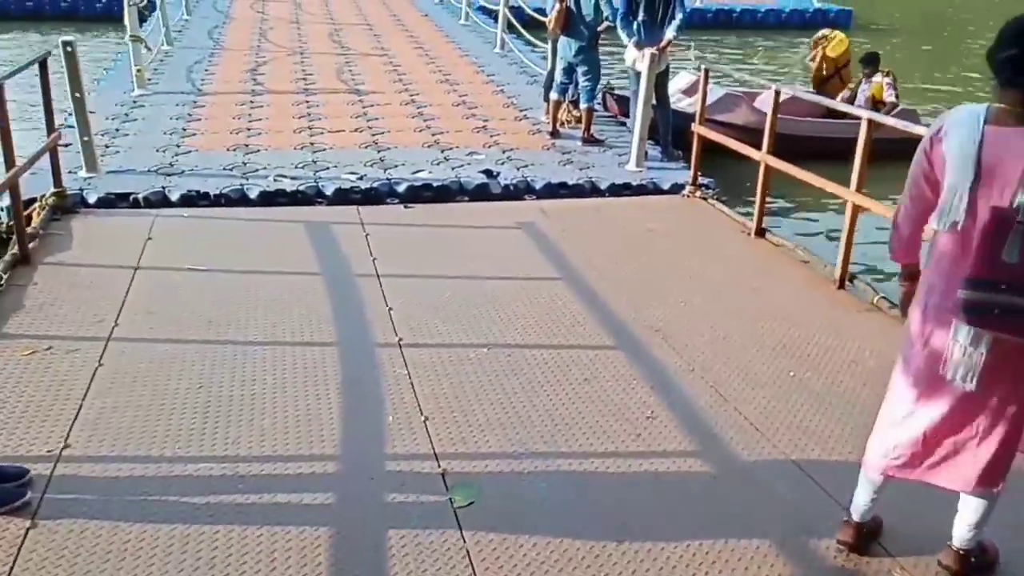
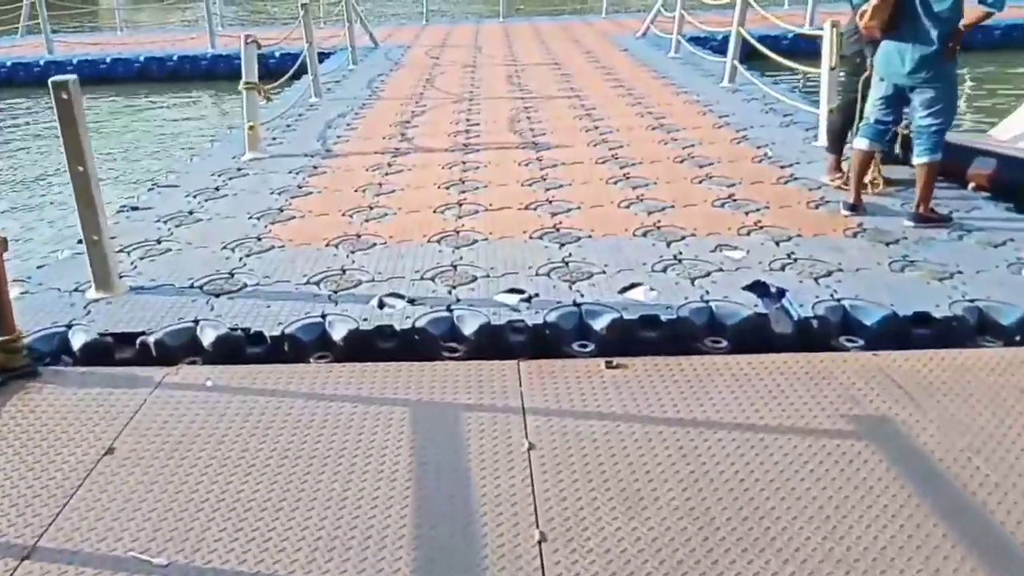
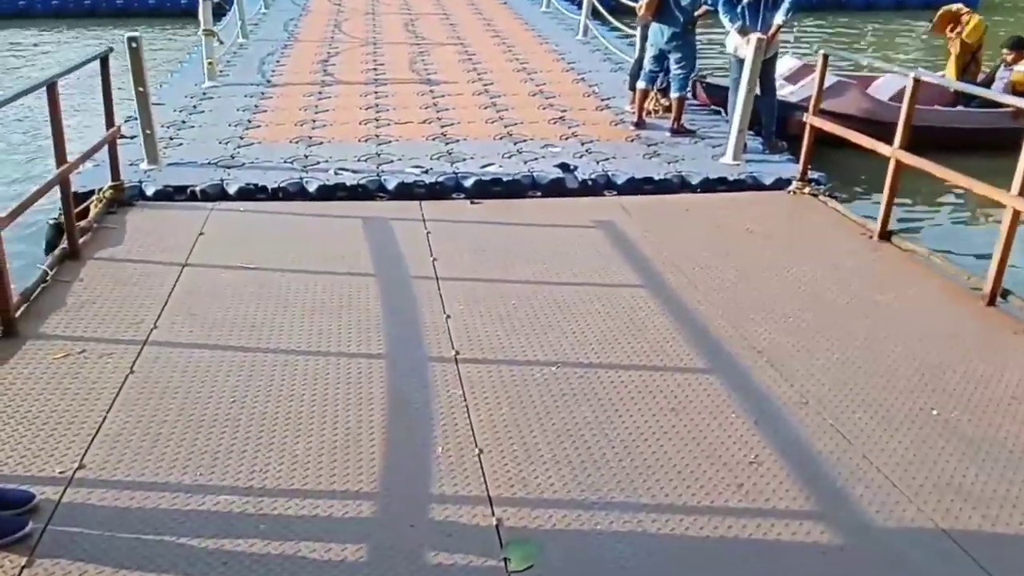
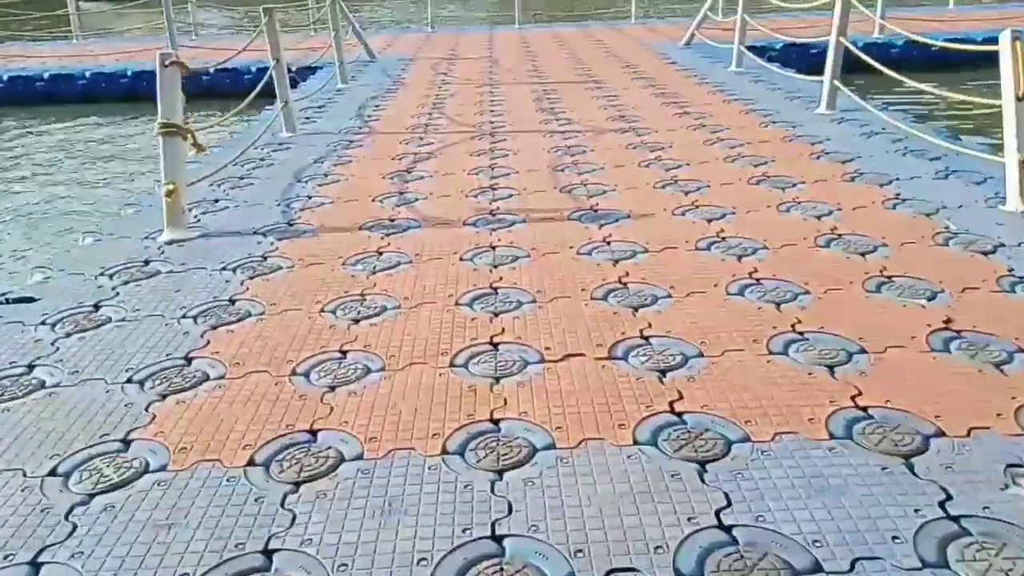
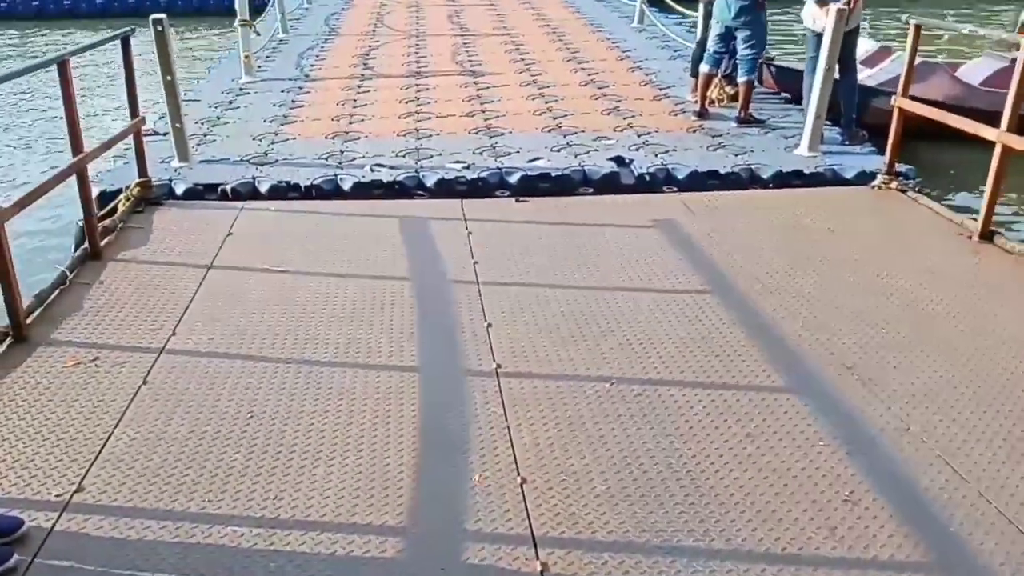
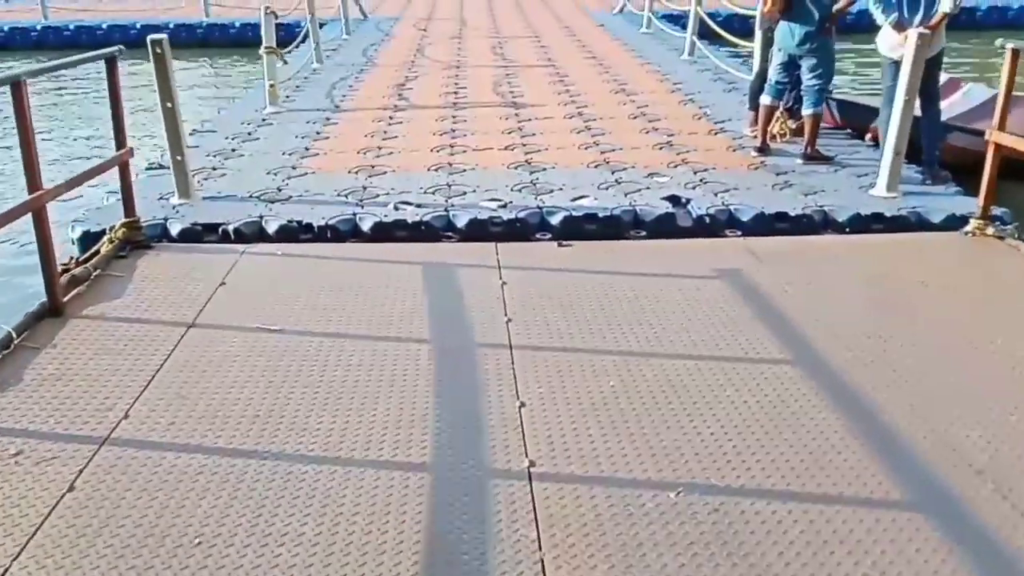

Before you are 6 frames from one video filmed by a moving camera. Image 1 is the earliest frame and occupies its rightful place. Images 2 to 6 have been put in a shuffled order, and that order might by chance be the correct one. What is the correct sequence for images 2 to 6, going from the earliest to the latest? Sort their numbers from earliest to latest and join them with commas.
3, 5, 6, 2, 4
